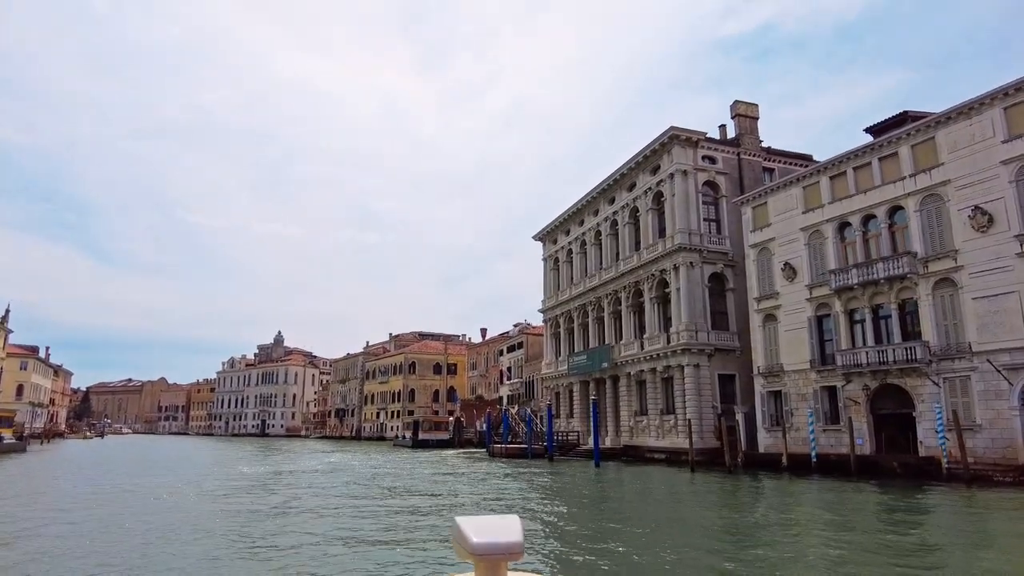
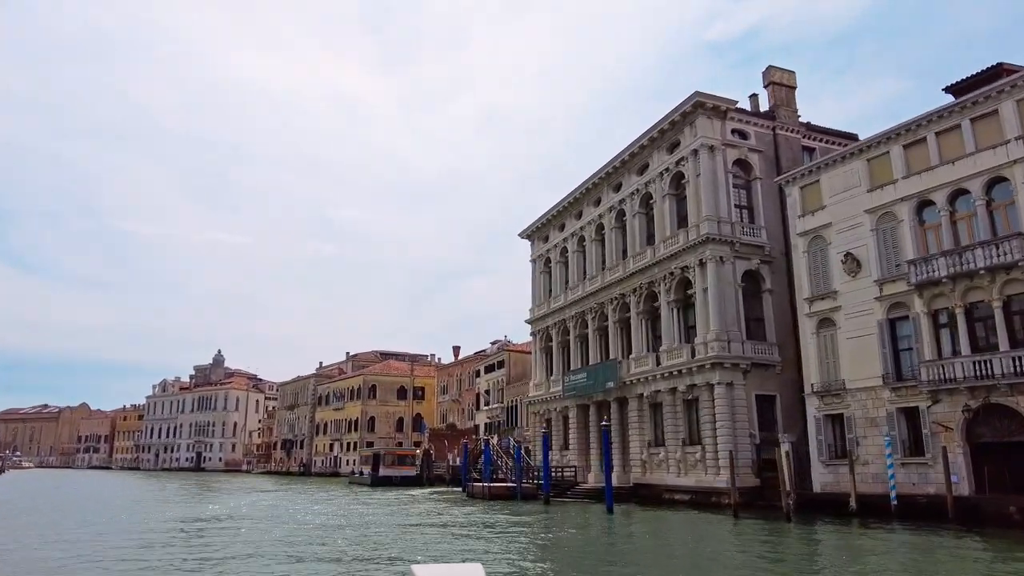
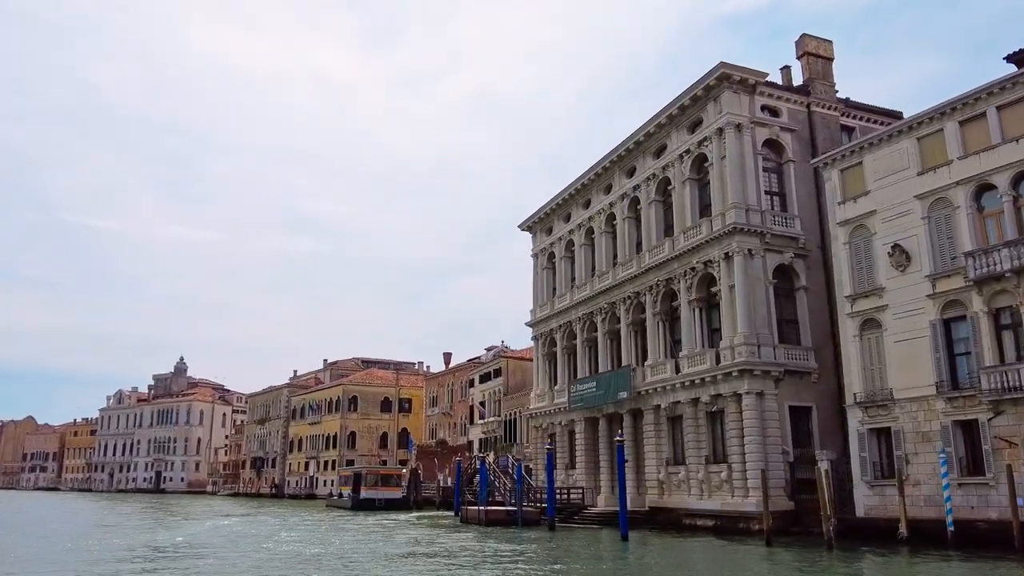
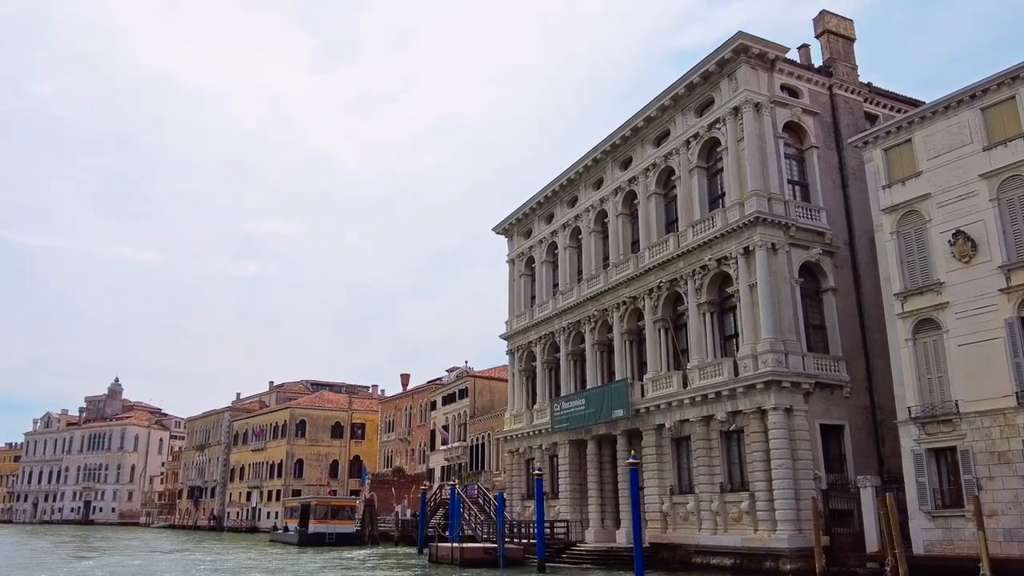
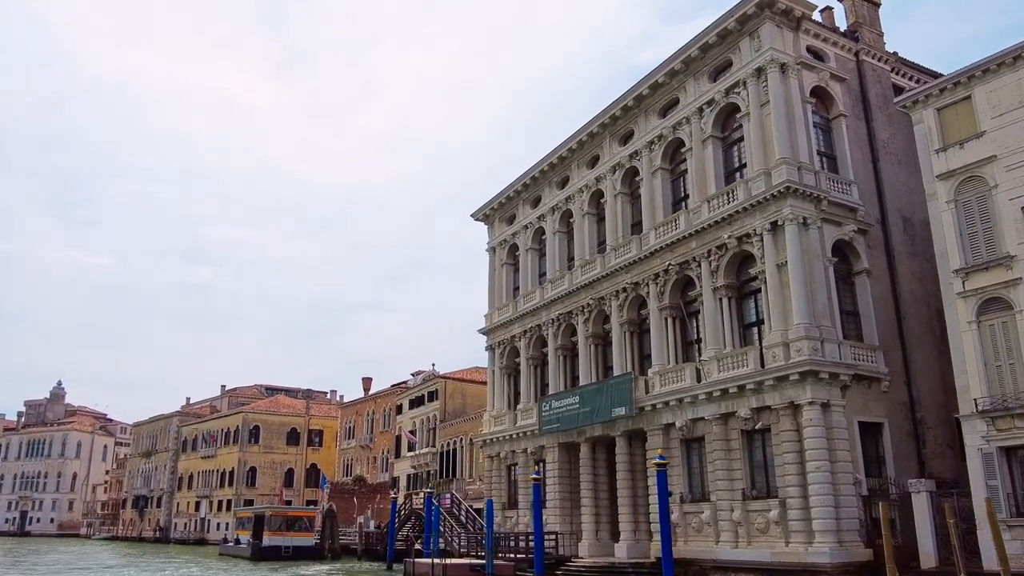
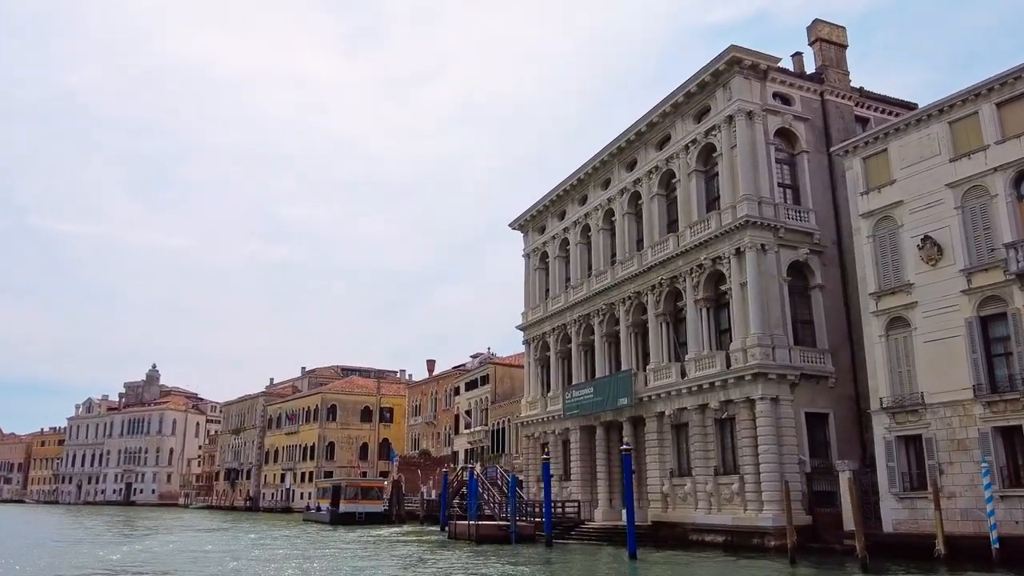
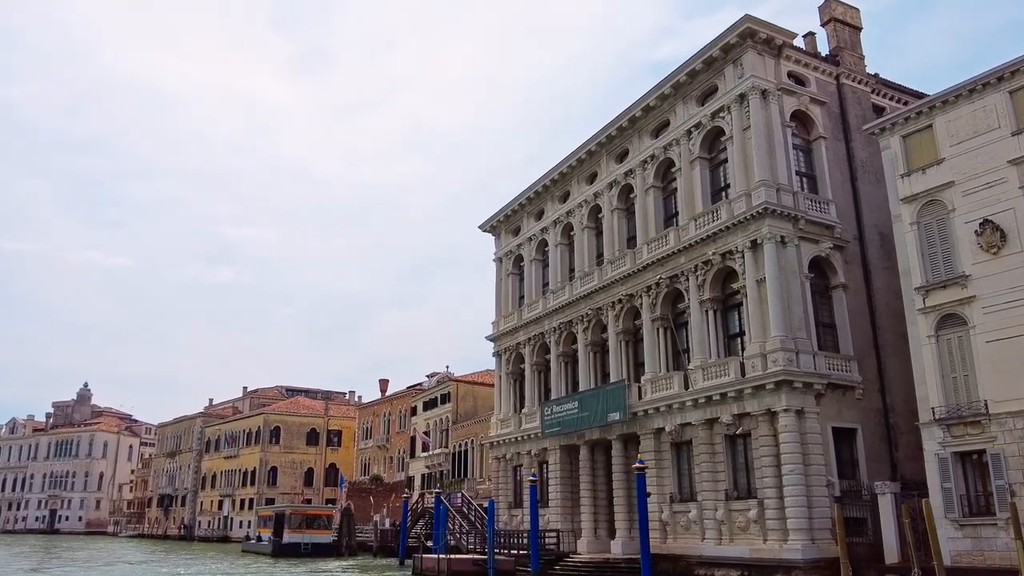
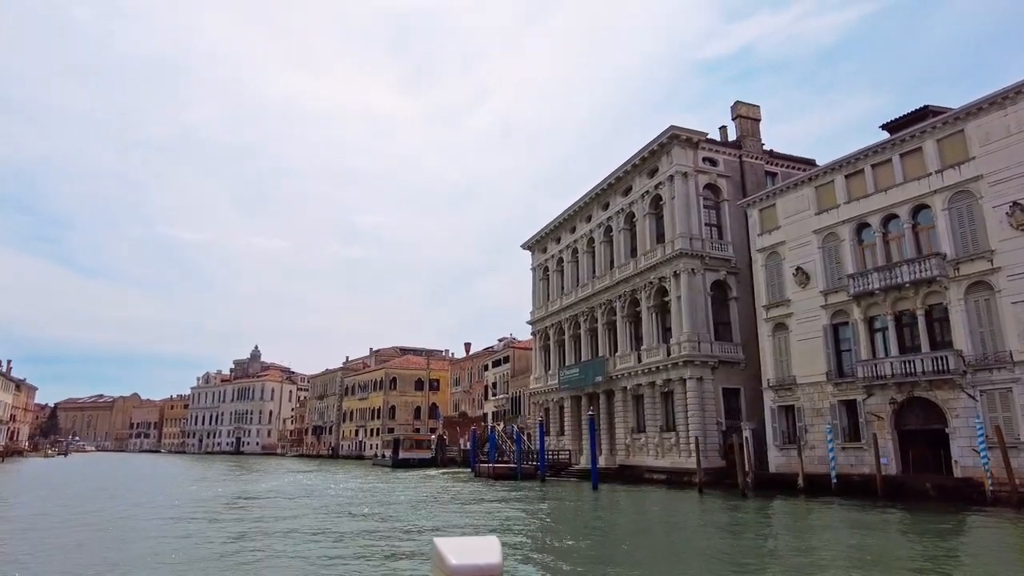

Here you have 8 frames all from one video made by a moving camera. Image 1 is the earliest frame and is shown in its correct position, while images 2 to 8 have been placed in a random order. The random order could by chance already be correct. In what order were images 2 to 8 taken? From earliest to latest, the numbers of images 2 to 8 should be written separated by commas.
8, 2, 3, 6, 4, 7, 5
